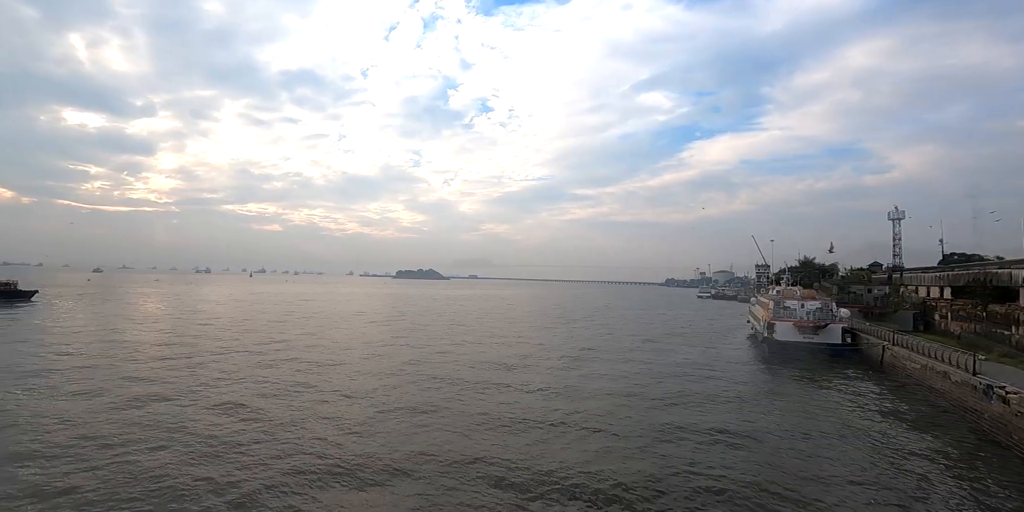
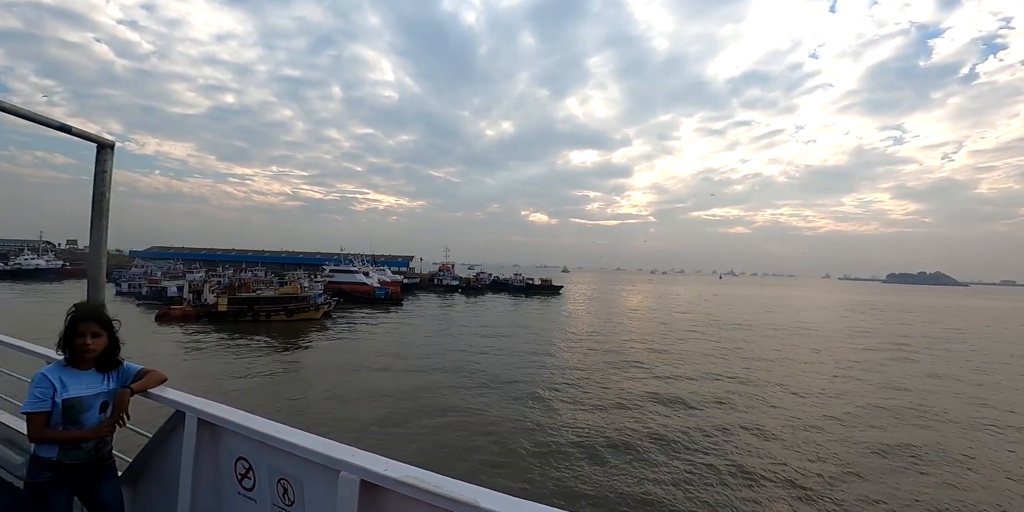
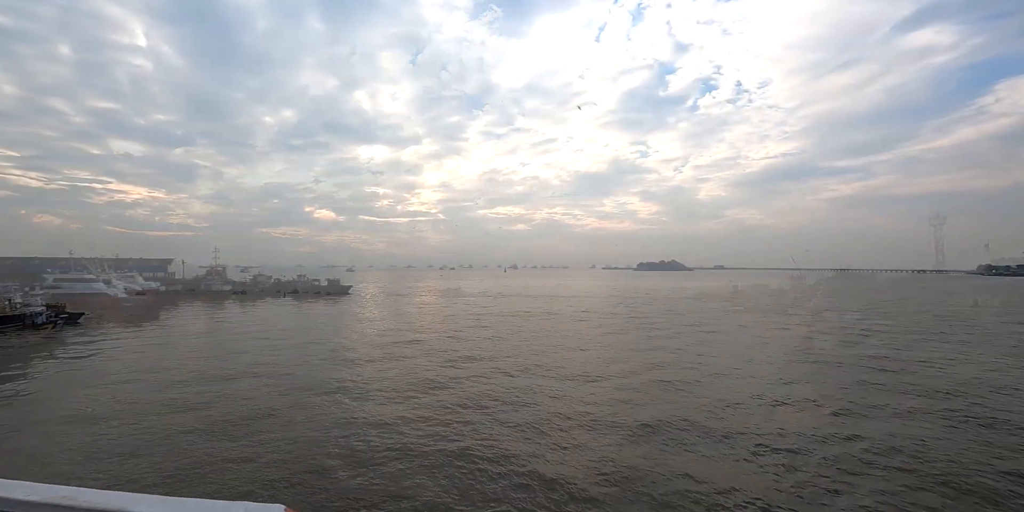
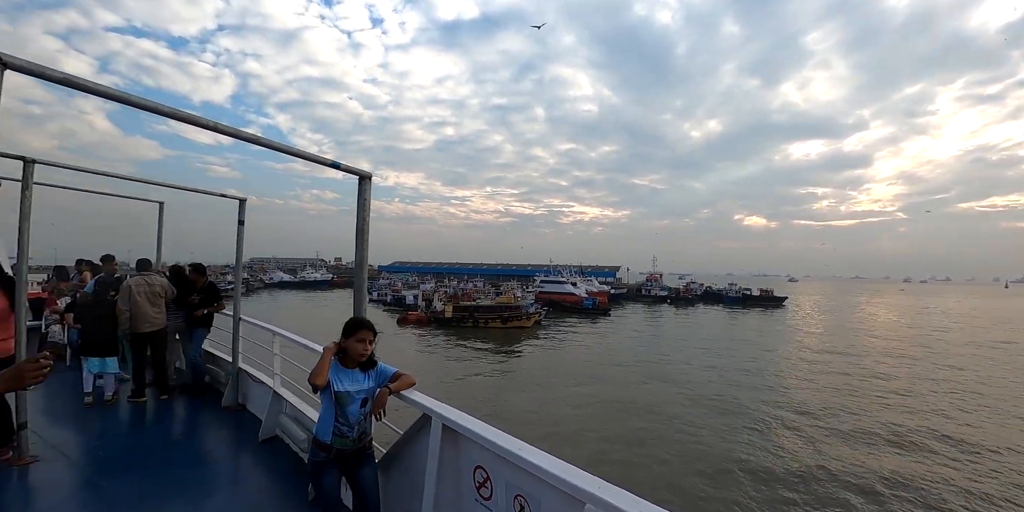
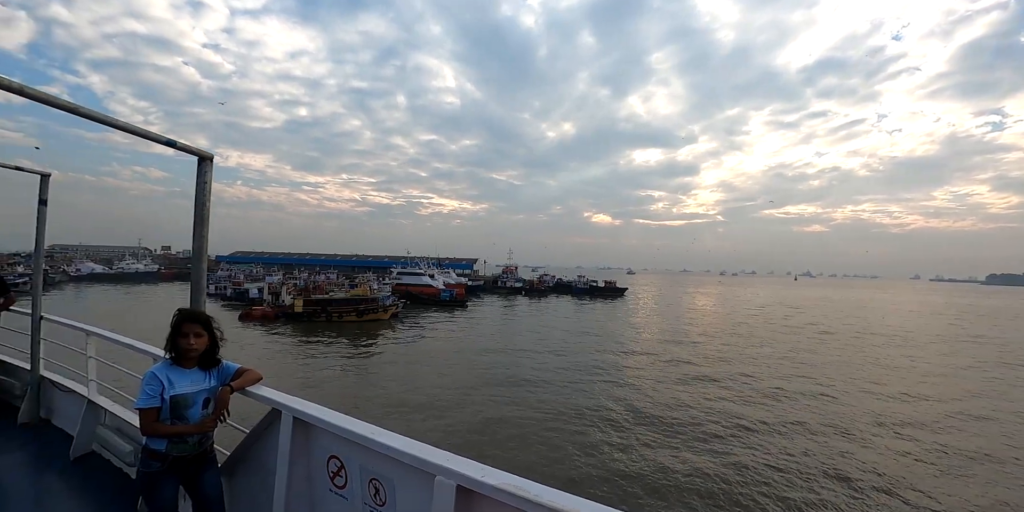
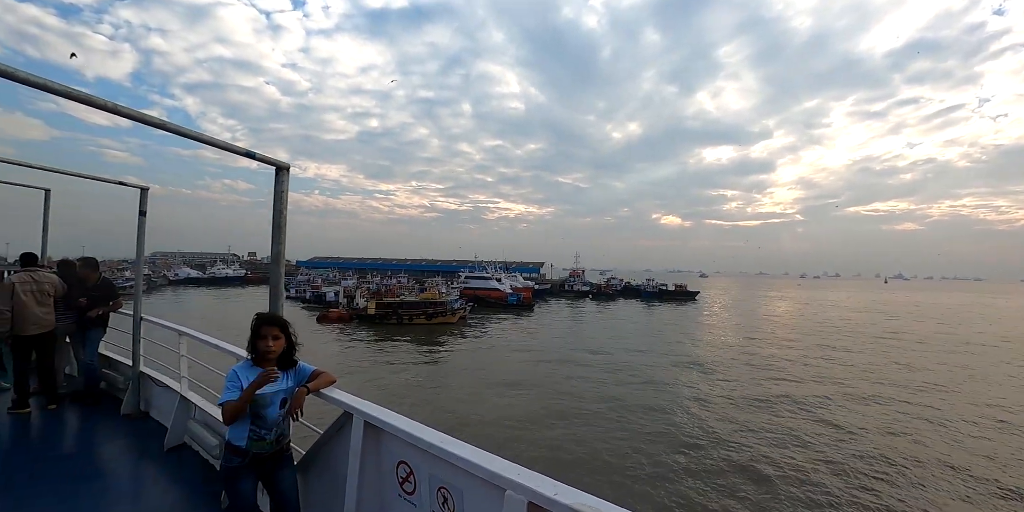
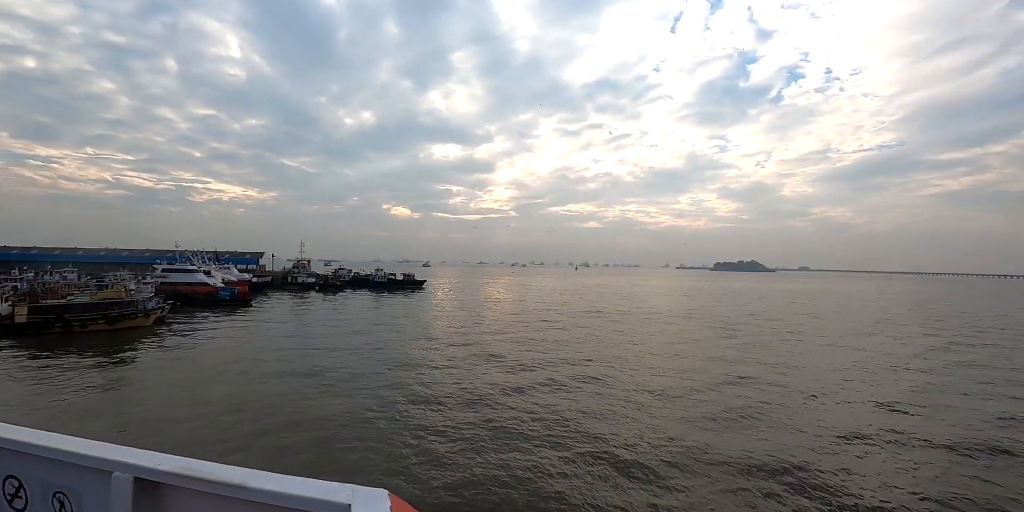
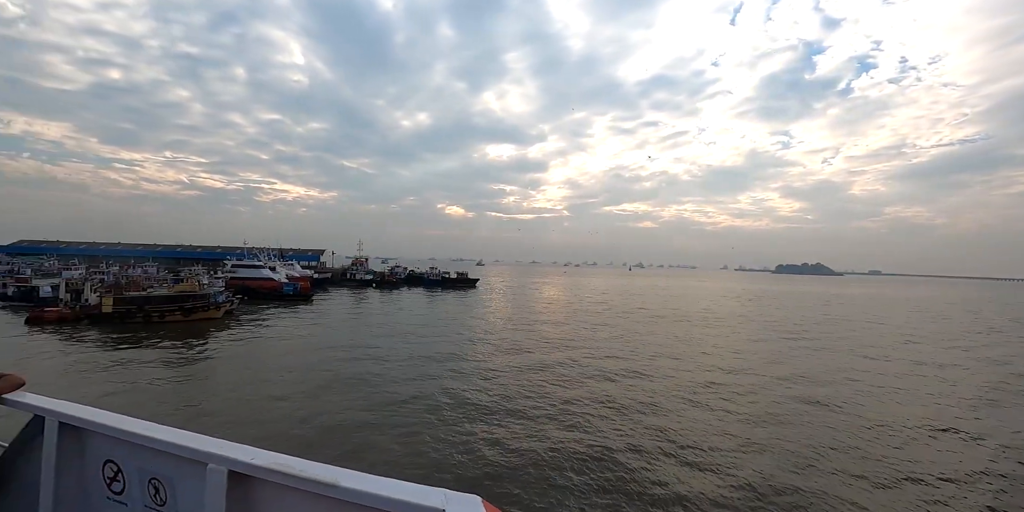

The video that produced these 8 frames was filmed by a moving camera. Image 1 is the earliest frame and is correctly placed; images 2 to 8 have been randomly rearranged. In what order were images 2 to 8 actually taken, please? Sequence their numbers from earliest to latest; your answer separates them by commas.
3, 7, 8, 2, 5, 6, 4
